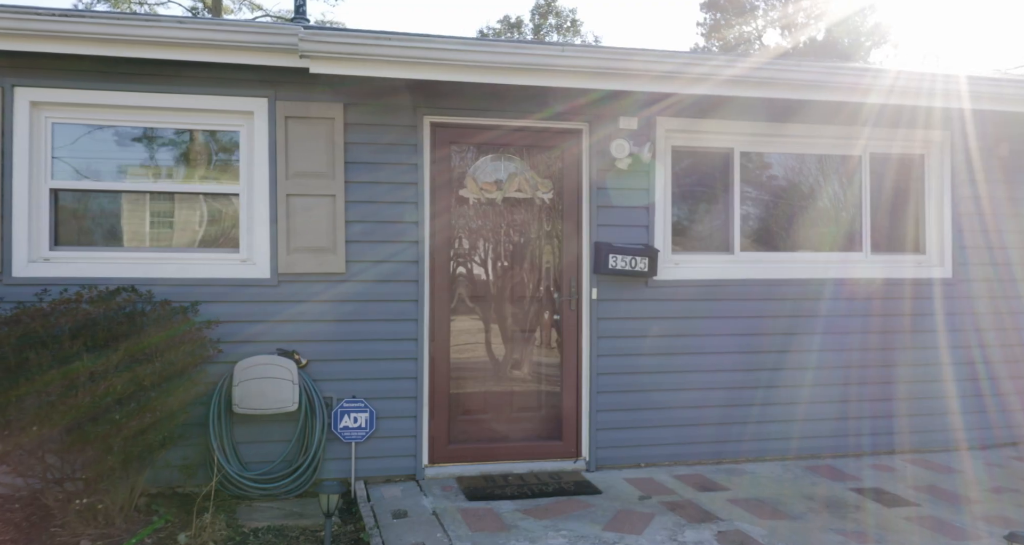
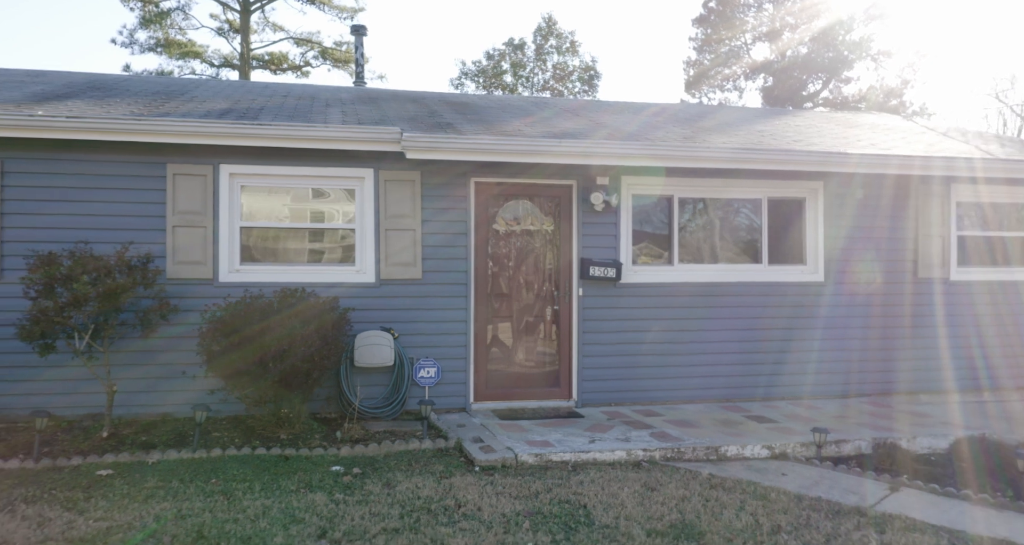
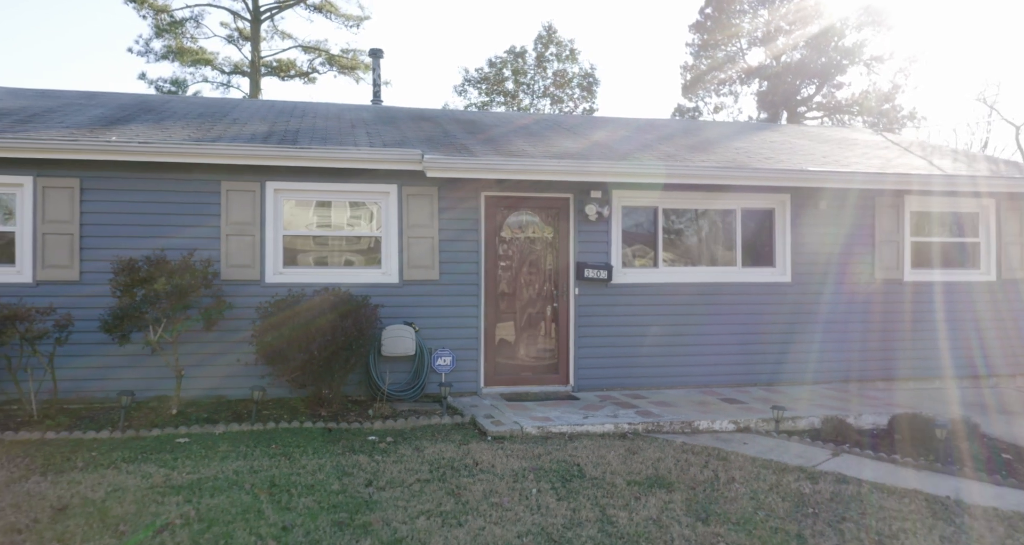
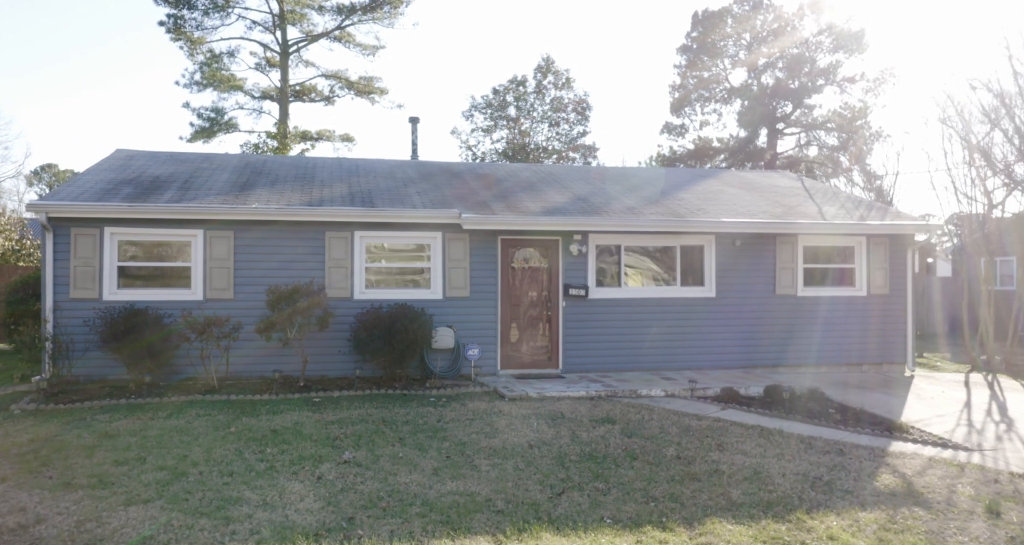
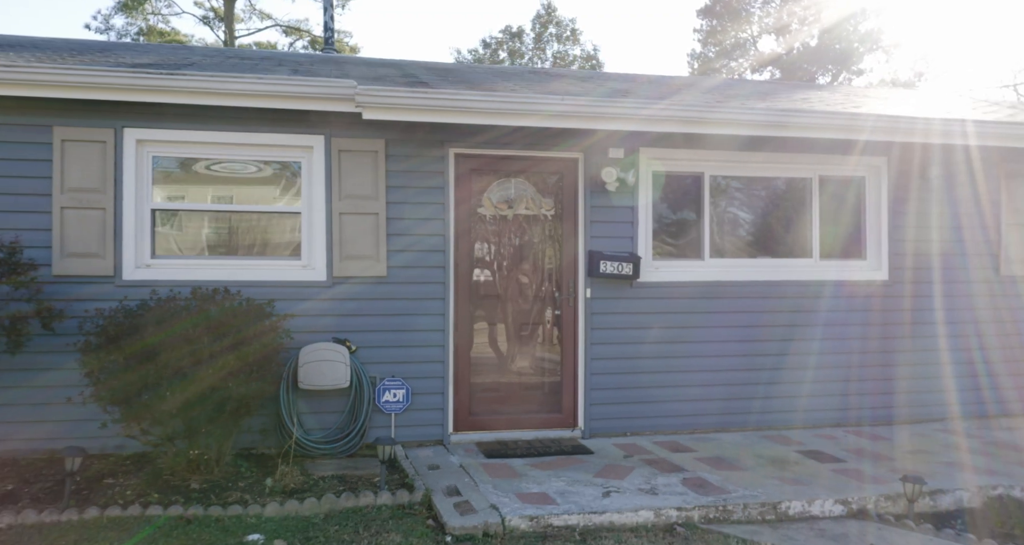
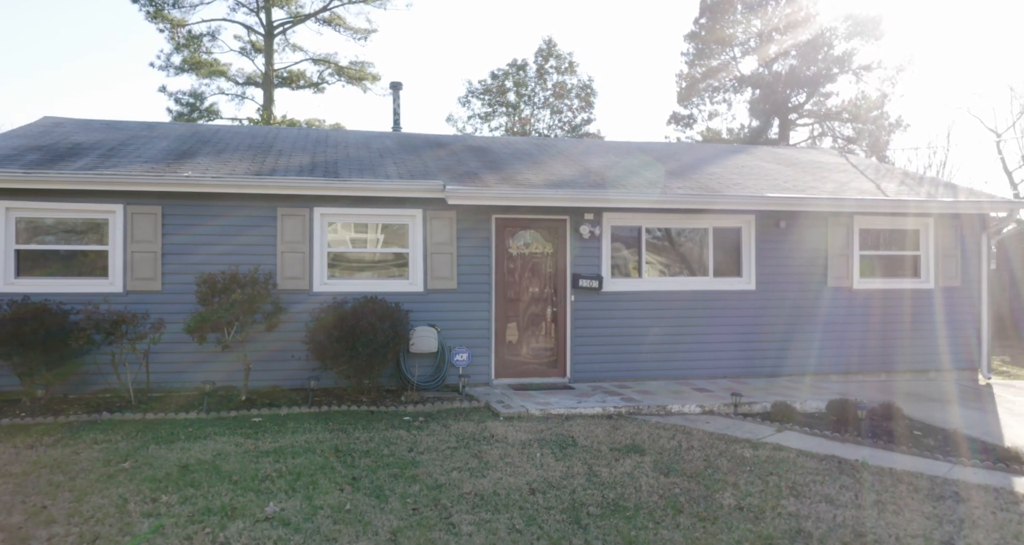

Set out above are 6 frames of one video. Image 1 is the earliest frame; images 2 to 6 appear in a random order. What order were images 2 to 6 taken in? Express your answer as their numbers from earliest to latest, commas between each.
5, 2, 3, 6, 4
